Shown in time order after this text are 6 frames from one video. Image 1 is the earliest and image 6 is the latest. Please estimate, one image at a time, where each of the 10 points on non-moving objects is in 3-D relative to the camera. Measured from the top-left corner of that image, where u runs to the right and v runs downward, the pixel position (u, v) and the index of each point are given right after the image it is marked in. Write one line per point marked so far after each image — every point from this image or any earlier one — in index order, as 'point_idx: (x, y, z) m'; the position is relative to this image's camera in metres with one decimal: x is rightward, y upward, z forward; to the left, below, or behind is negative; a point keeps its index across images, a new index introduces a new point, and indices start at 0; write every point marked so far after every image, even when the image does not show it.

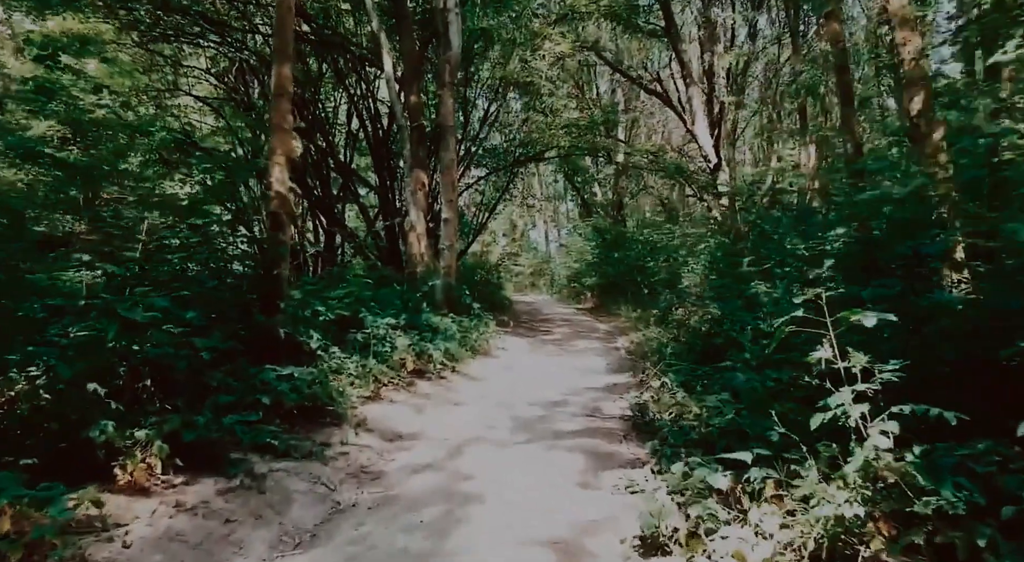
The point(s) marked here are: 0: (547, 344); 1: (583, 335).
0: (+0.7, -1.2, +12.4) m
1: (+1.6, -1.2, +14.3) m
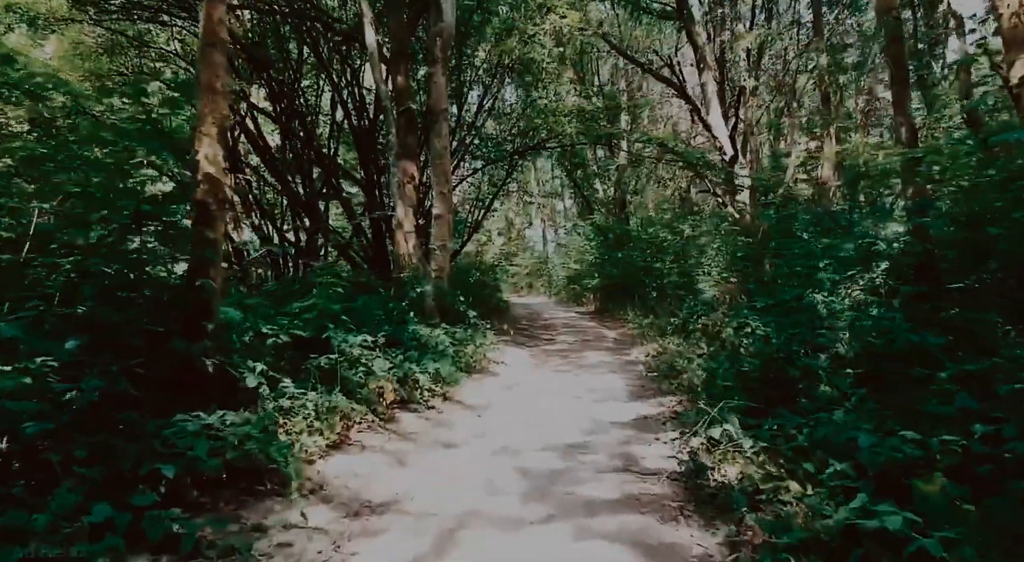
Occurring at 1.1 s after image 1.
0: (+0.7, -1.3, +11.1) m
1: (+1.5, -1.3, +12.9) m
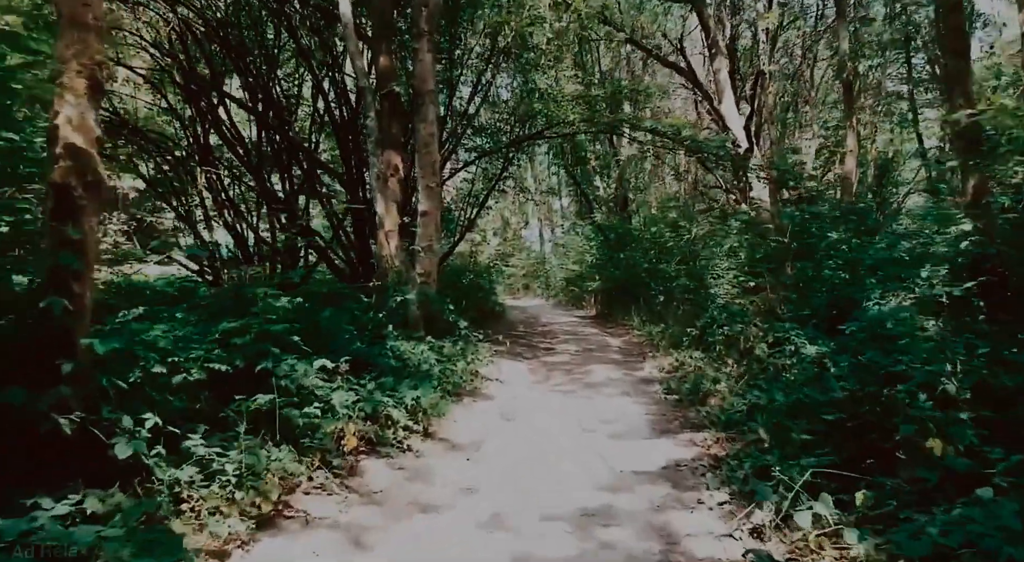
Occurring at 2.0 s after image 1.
0: (+0.6, -1.4, +9.8) m
1: (+1.5, -1.3, +11.7) m
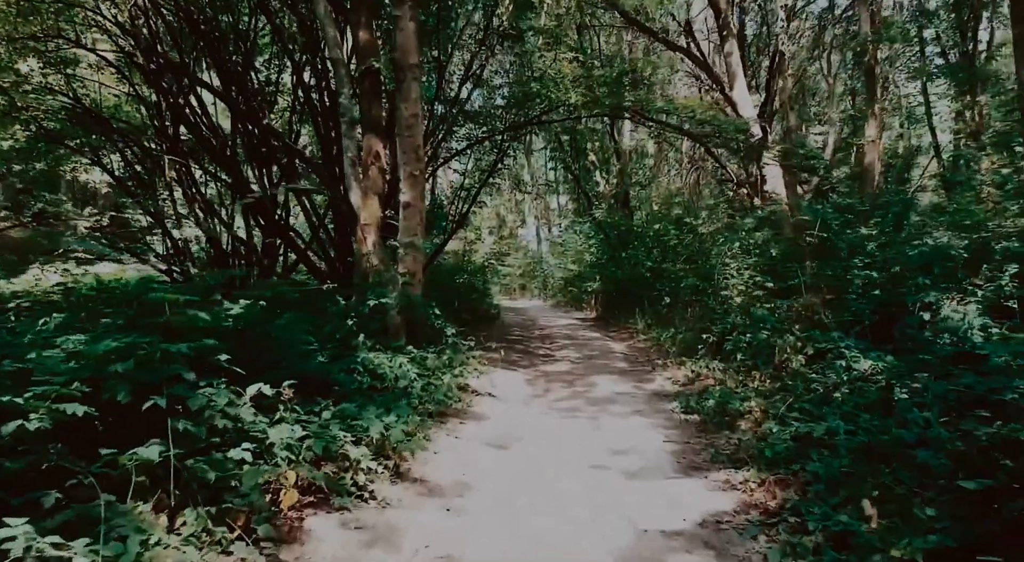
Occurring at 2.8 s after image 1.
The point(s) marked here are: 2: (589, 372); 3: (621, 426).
0: (+0.5, -1.4, +8.8) m
1: (+1.4, -1.4, +10.6) m
2: (+1.2, -1.4, +9.7) m
3: (+1.0, -1.4, +6.2) m
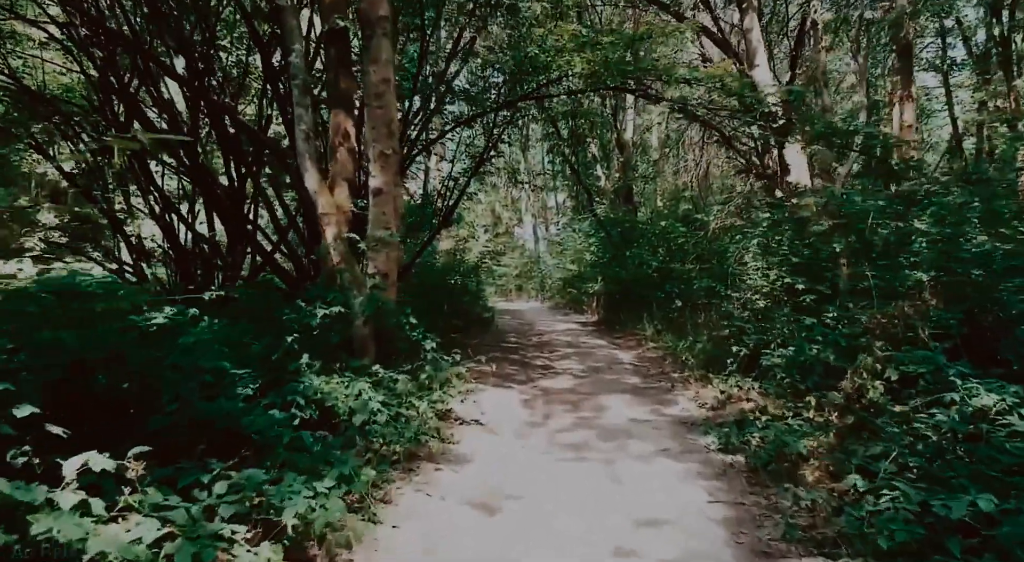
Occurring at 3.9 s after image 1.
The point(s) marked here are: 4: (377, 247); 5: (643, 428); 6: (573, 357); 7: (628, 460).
0: (+0.5, -1.4, +7.3) m
1: (+1.3, -1.4, +9.2) m
2: (+1.1, -1.4, +8.2) m
3: (+1.0, -1.4, +4.8) m
4: (-1.4, +0.4, +7.0) m
5: (+1.2, -1.4, +6.1) m
6: (+1.1, -1.3, +11.3) m
7: (+0.9, -1.4, +5.1) m
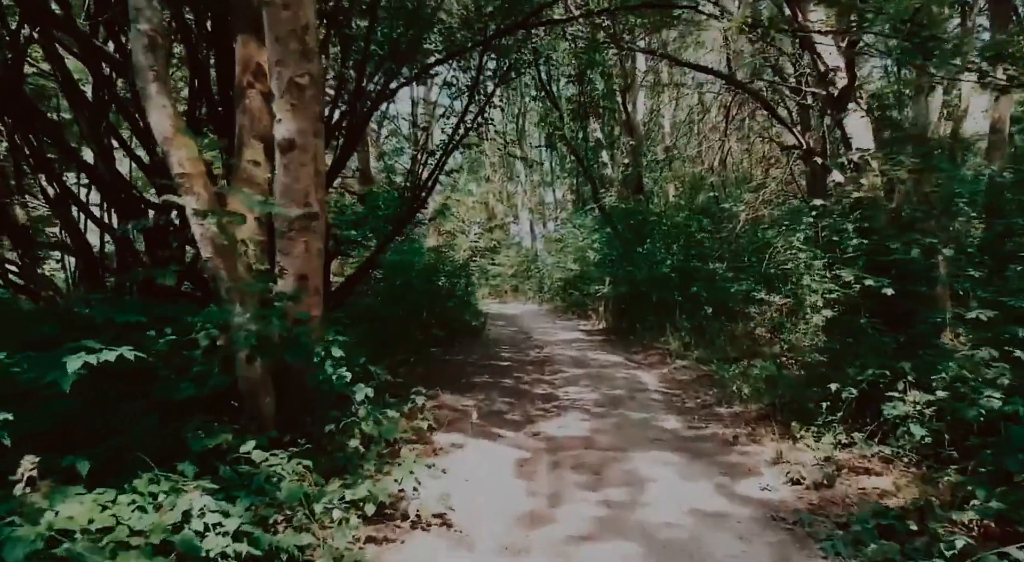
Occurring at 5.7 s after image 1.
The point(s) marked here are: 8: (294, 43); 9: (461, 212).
0: (+0.4, -1.4, +4.8) m
1: (+1.2, -1.4, +6.7) m
2: (+1.0, -1.4, +5.7) m
3: (+0.9, -1.4, +2.3) m
4: (-1.5, +0.3, +4.4) m
5: (+1.2, -1.4, +3.6) m
6: (+1.0, -1.4, +8.8) m
7: (+0.8, -1.4, +2.6) m
8: (-1.4, +1.5, +4.2) m
9: (-1.5, +2.0, +19.1) m
